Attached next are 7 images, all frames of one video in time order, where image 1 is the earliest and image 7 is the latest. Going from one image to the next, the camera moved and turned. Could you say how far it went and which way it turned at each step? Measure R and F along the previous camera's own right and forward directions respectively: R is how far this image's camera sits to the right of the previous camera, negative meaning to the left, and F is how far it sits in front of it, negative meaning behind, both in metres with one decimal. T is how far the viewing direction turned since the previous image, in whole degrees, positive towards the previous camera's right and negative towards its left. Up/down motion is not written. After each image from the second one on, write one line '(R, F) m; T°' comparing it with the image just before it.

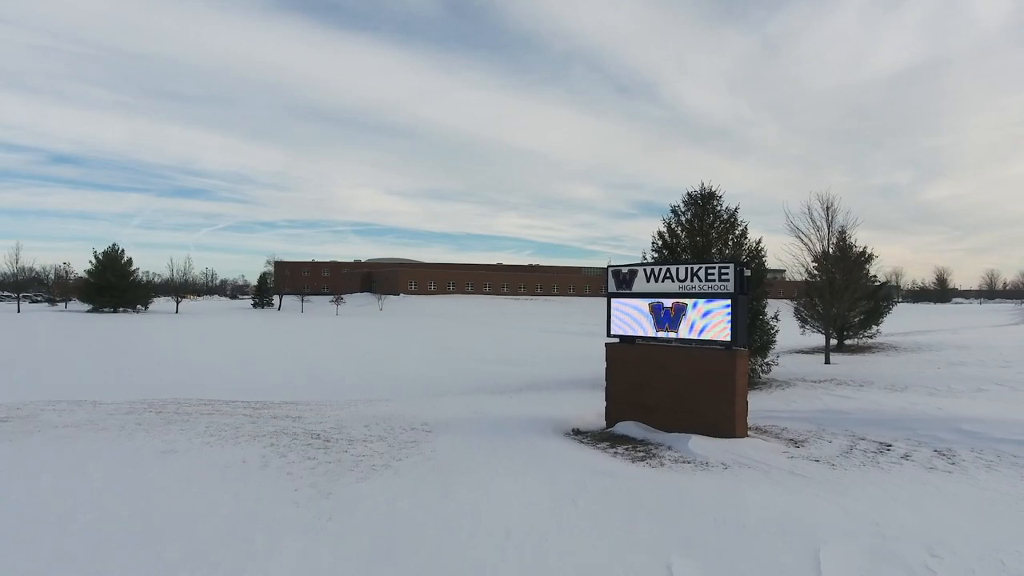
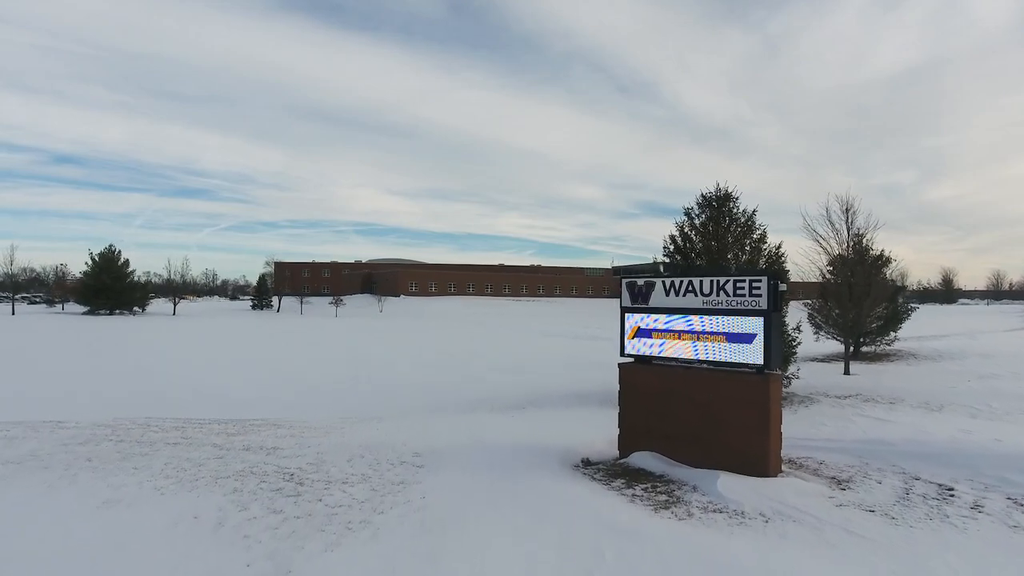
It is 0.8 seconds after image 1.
(0.0, +0.6) m; 0°
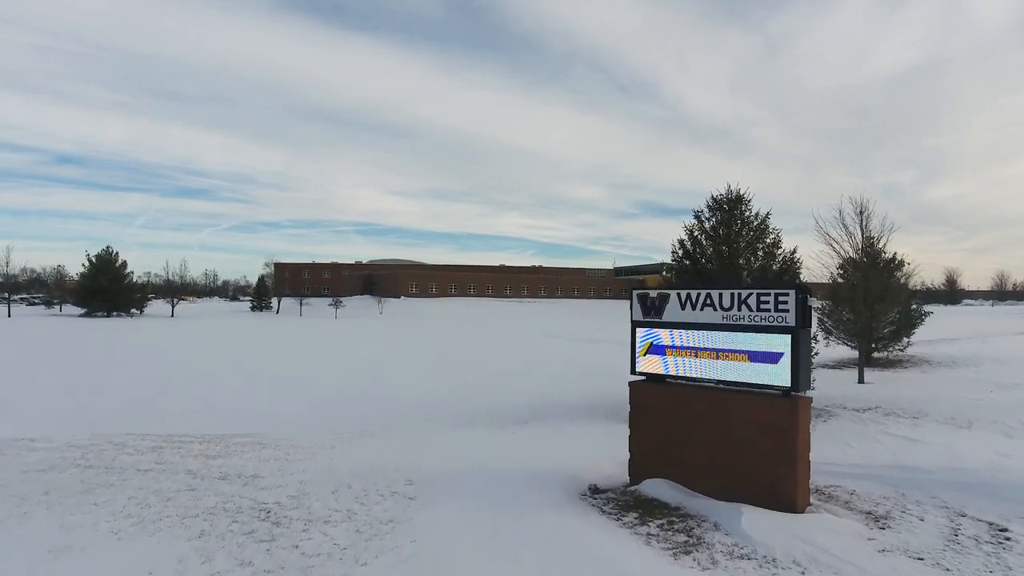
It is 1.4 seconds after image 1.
(0.0, +0.4) m; 0°
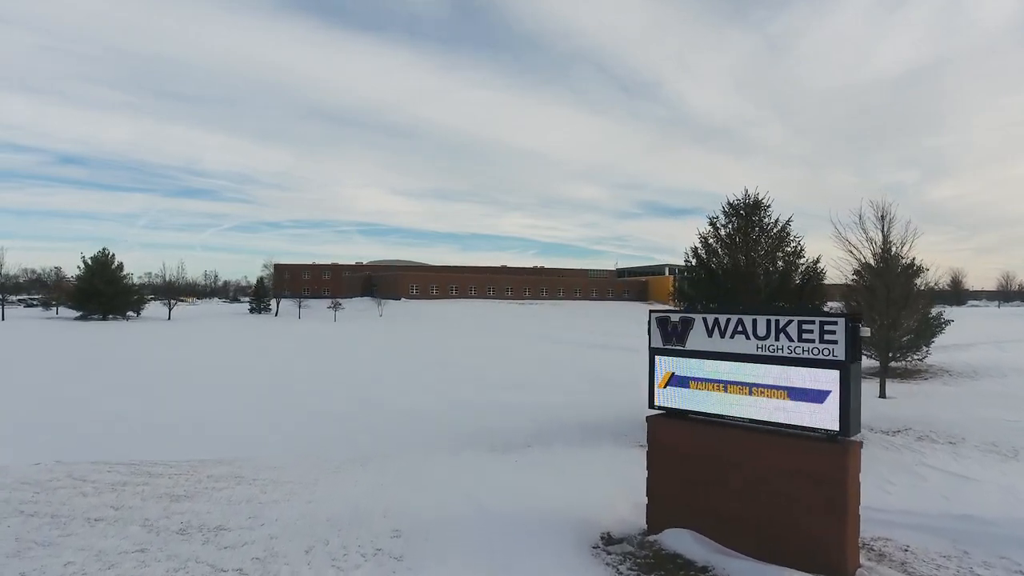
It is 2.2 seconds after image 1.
(0.0, +0.6) m; 0°
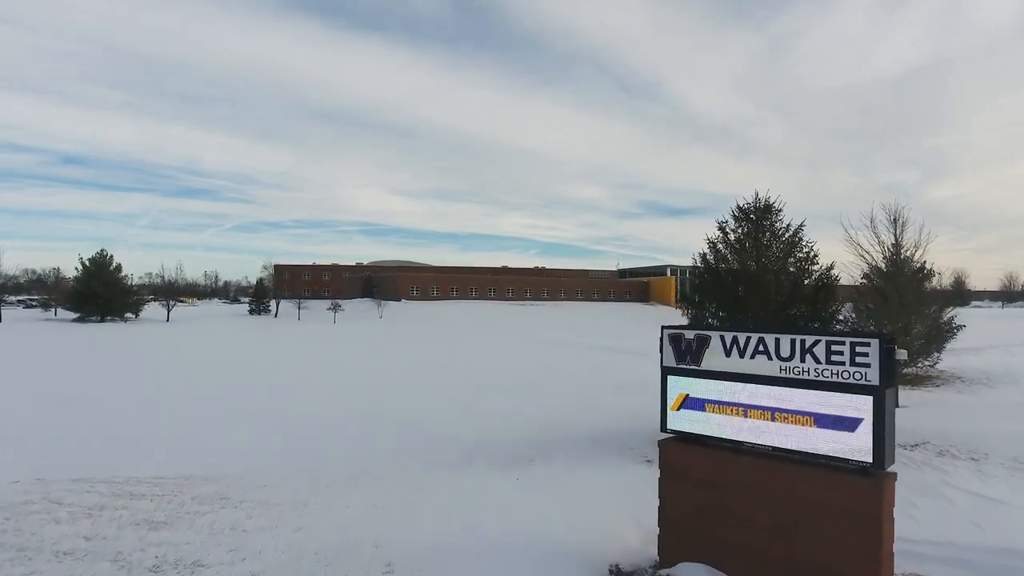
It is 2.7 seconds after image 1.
(0.0, +0.3) m; 0°
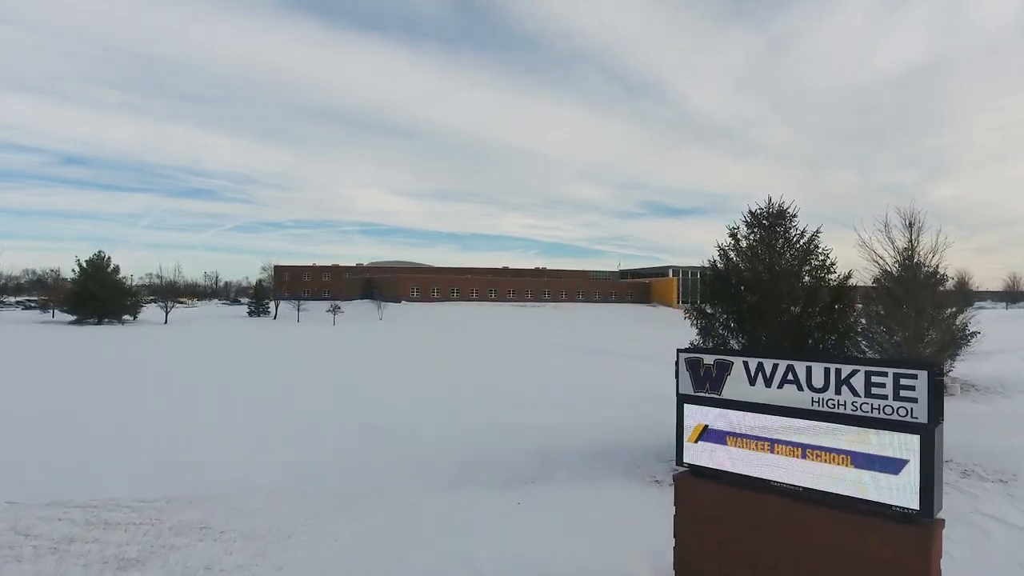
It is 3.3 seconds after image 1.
(0.0, +0.4) m; 0°
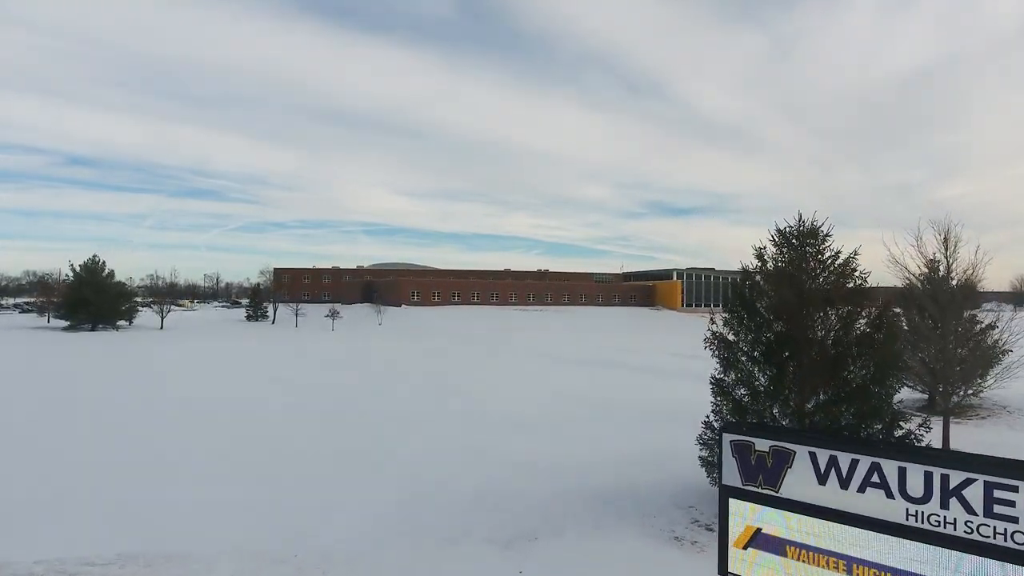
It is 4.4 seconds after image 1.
(0.0, +0.8) m; 0°
